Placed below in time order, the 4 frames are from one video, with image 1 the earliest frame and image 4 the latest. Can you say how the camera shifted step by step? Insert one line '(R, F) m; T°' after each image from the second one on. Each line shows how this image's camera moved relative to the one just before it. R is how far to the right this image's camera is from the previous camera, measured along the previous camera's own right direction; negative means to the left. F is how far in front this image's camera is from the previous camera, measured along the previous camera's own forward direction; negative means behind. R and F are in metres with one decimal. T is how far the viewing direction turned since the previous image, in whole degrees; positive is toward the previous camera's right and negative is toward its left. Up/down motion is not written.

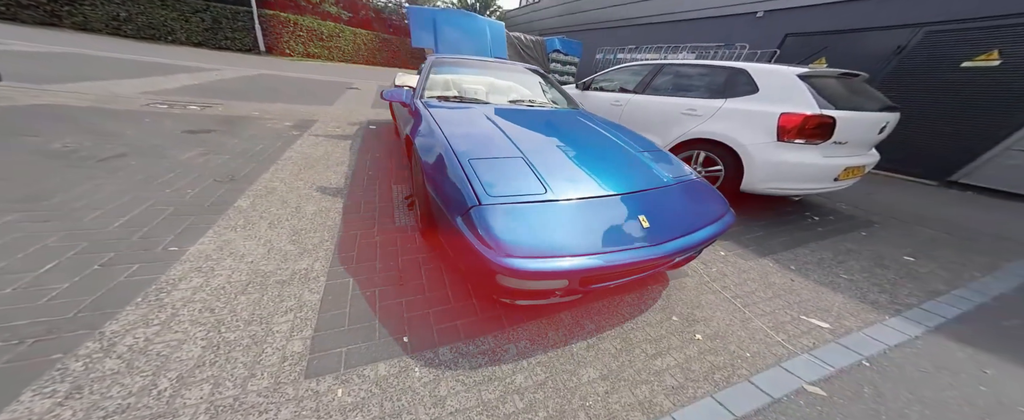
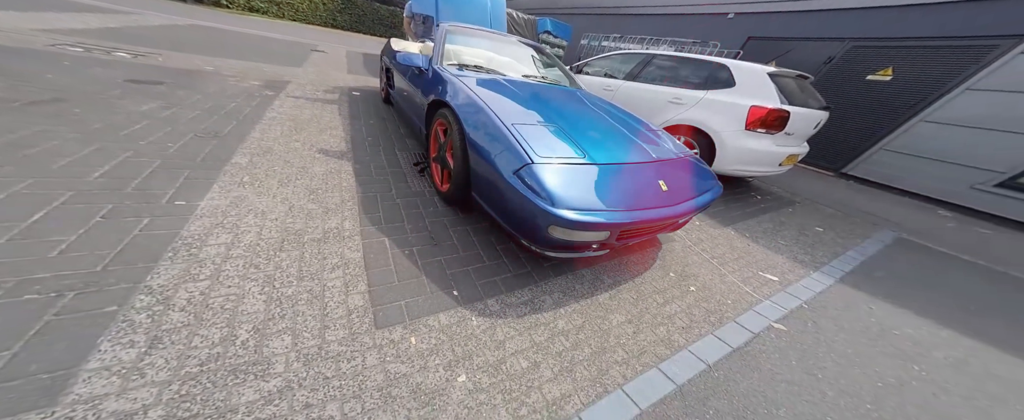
(-0.5, -0.1) m; +8°
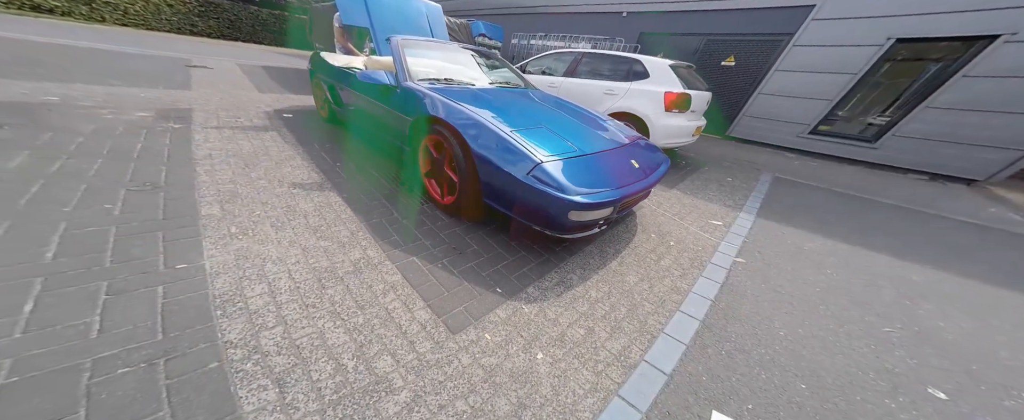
(-0.5, -0.1) m; +13°
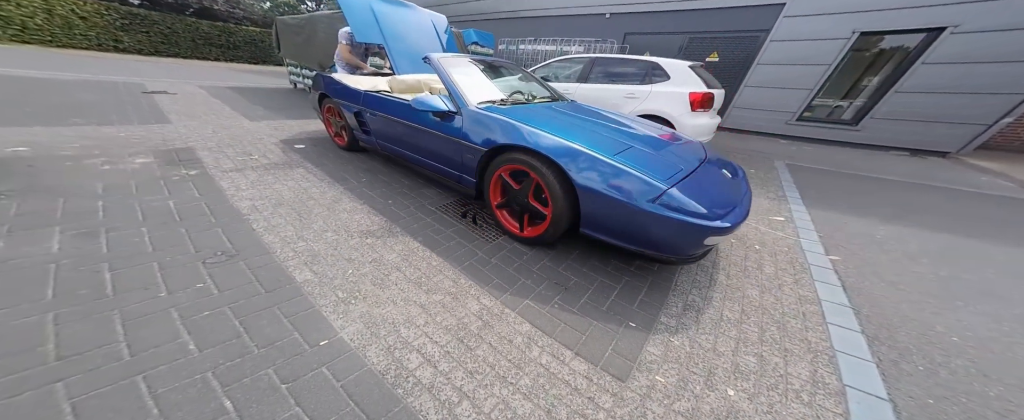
(-0.9, +0.1) m; +4°
